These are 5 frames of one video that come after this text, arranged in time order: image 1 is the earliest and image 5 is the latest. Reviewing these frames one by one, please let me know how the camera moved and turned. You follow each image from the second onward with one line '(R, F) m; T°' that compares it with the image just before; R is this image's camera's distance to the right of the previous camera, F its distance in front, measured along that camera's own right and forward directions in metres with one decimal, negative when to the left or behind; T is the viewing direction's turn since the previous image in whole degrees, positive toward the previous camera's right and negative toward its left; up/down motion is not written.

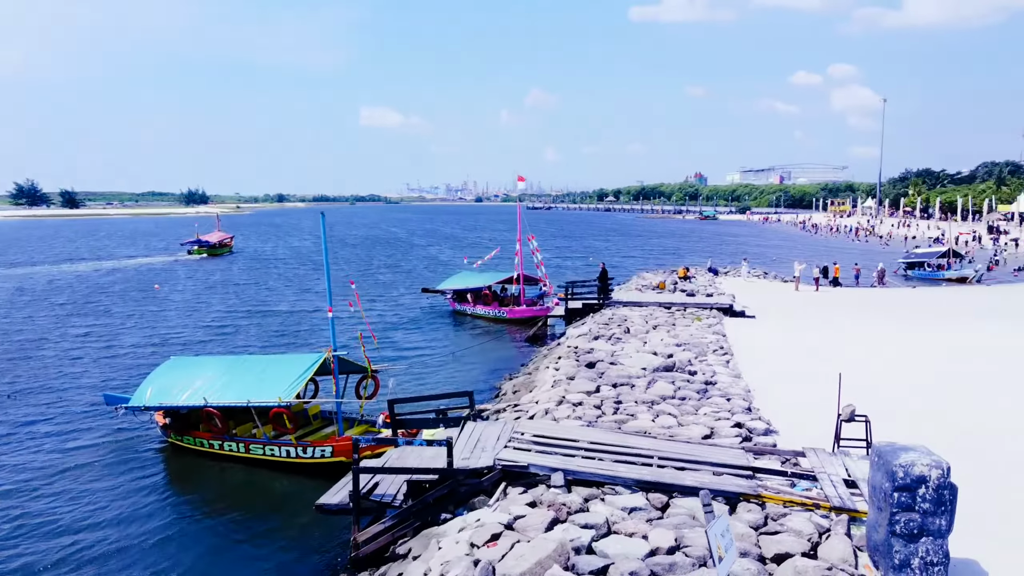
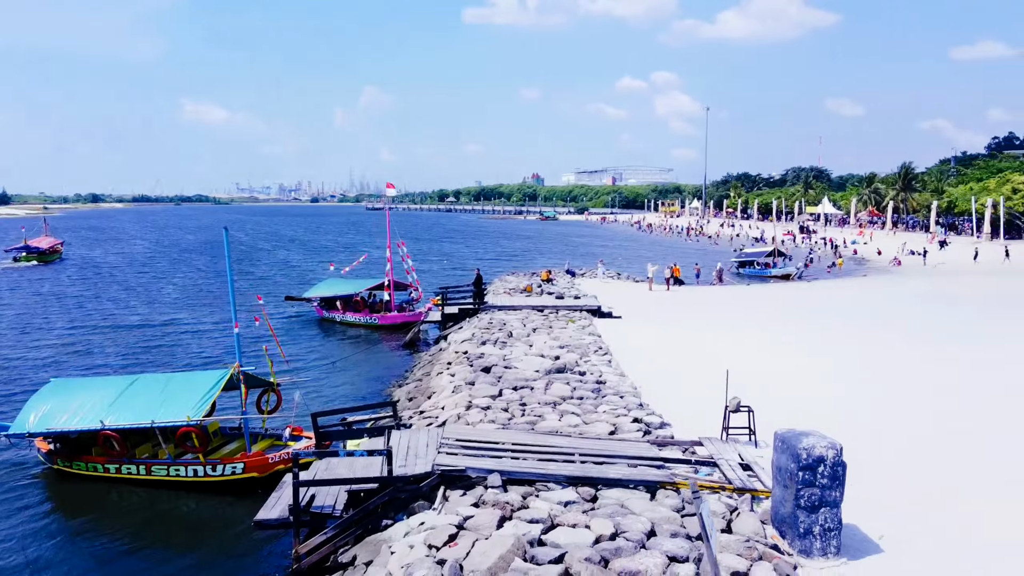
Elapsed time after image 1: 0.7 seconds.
(-1.3, -0.6) m; +11°
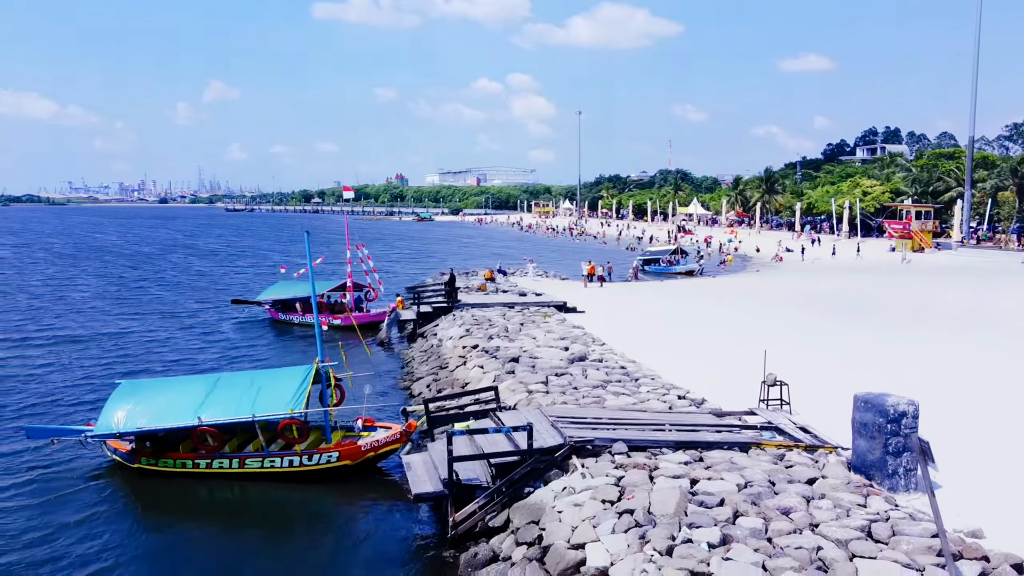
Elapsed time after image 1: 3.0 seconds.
(-4.0, -1.3) m; +10°
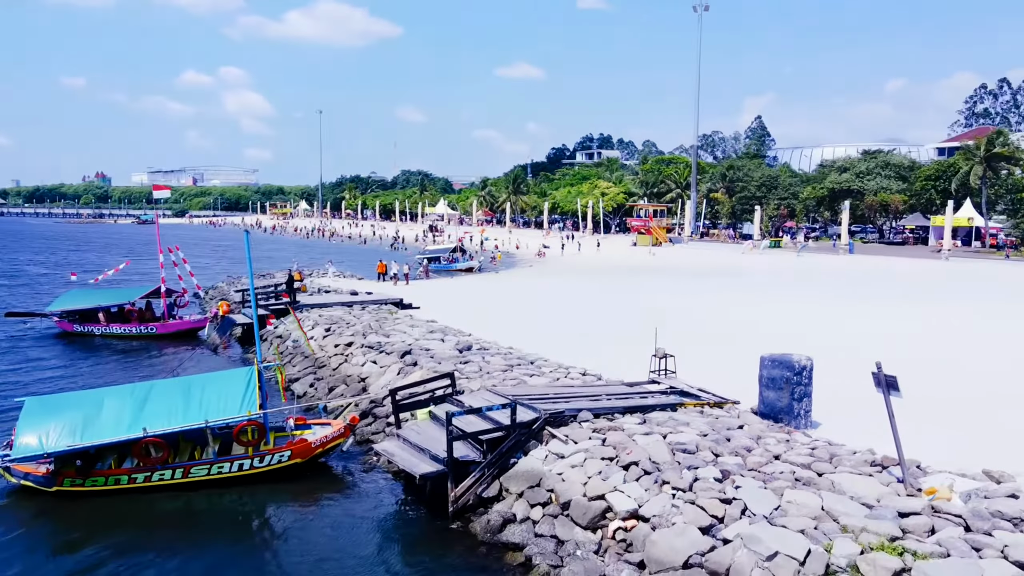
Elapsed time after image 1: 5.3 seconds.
(-4.2, -0.6) m; +19°
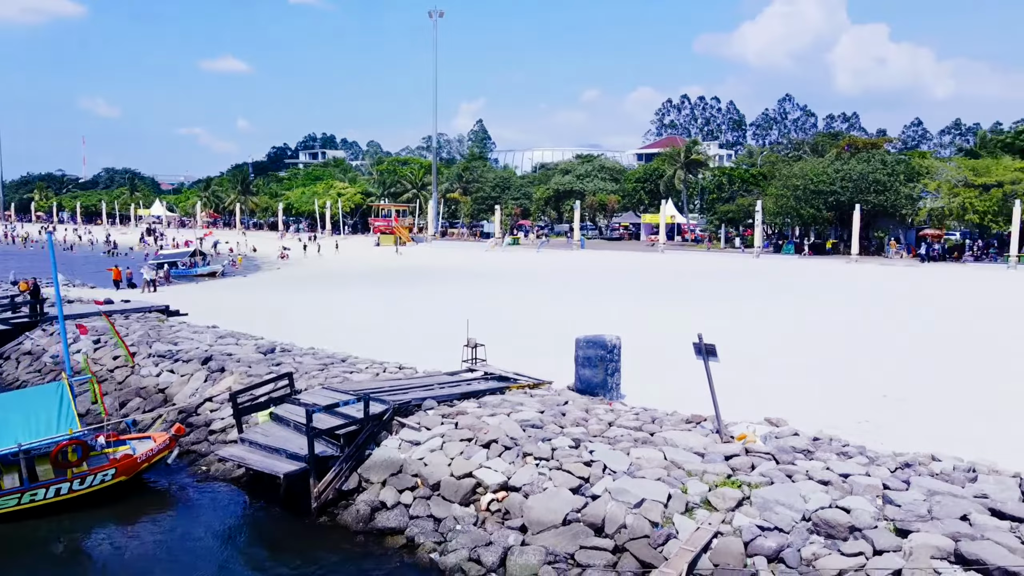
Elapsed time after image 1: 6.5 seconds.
(-2.2, -0.4) m; +19°
